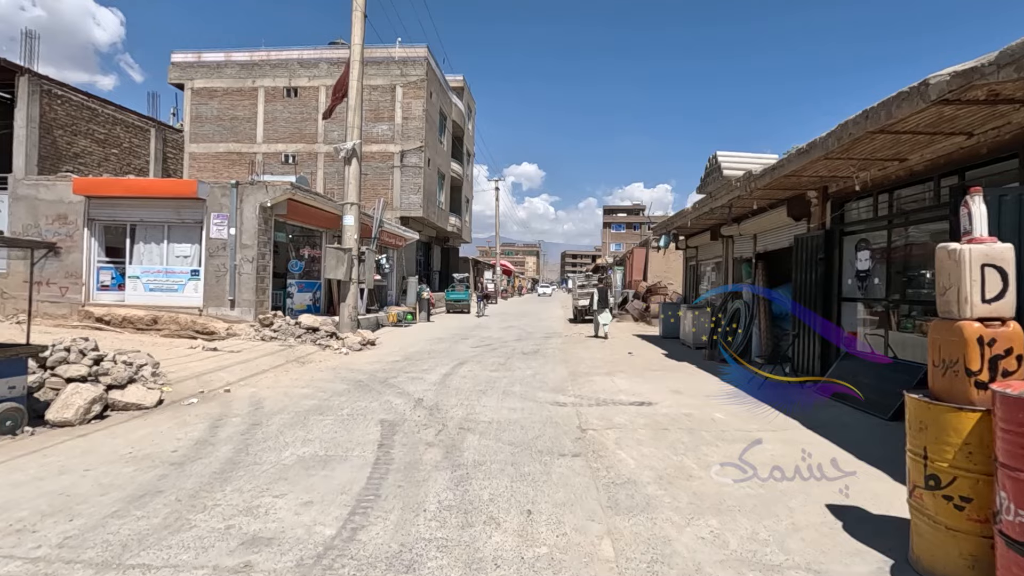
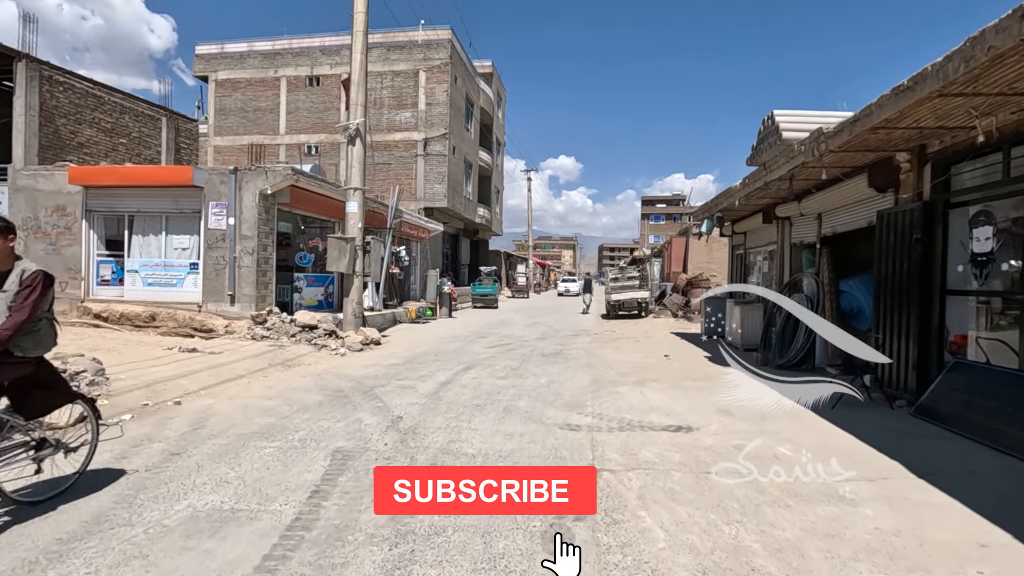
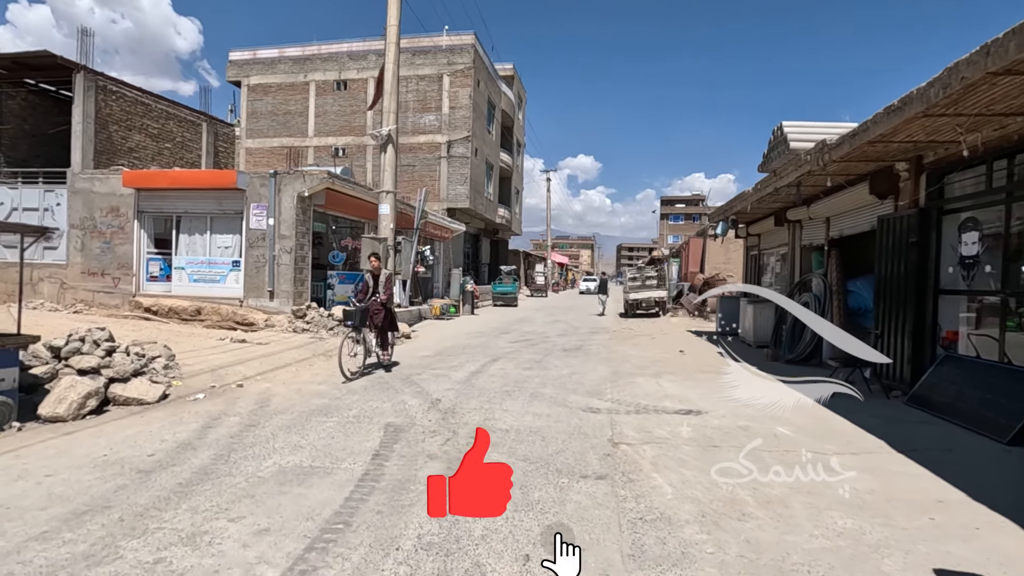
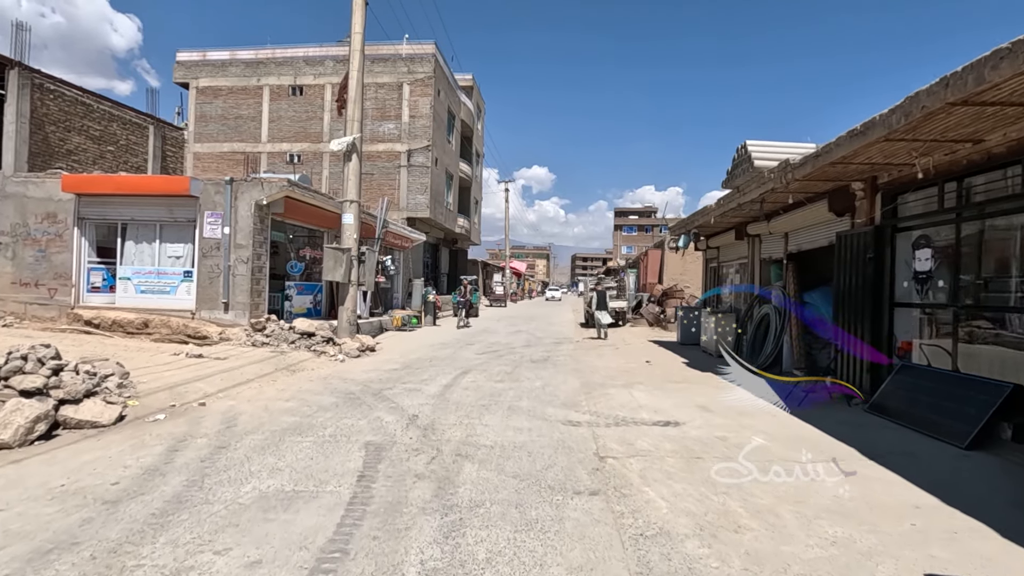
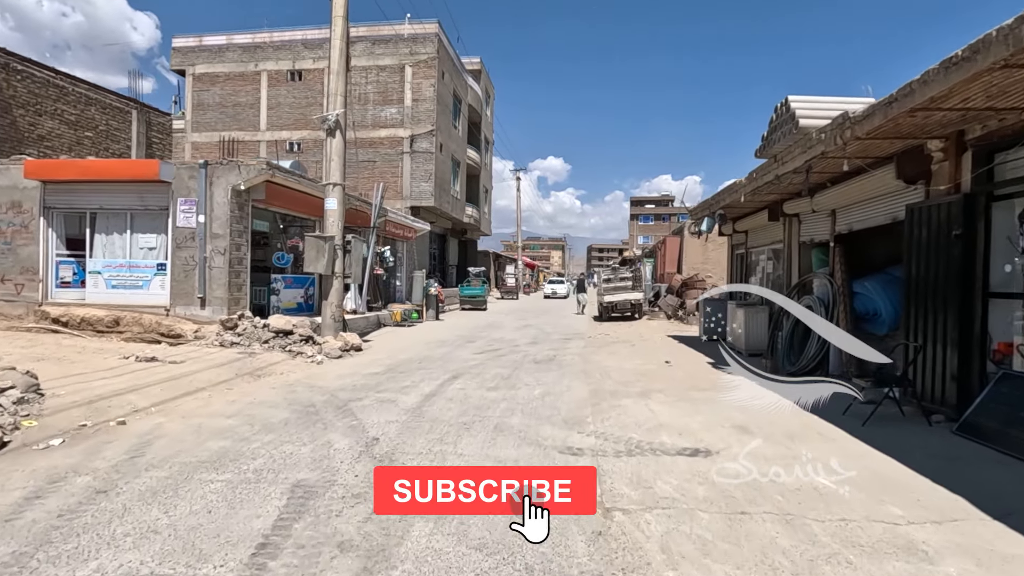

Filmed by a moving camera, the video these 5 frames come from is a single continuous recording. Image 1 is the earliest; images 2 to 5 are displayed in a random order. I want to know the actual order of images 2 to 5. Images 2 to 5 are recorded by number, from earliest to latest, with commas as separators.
4, 3, 2, 5
